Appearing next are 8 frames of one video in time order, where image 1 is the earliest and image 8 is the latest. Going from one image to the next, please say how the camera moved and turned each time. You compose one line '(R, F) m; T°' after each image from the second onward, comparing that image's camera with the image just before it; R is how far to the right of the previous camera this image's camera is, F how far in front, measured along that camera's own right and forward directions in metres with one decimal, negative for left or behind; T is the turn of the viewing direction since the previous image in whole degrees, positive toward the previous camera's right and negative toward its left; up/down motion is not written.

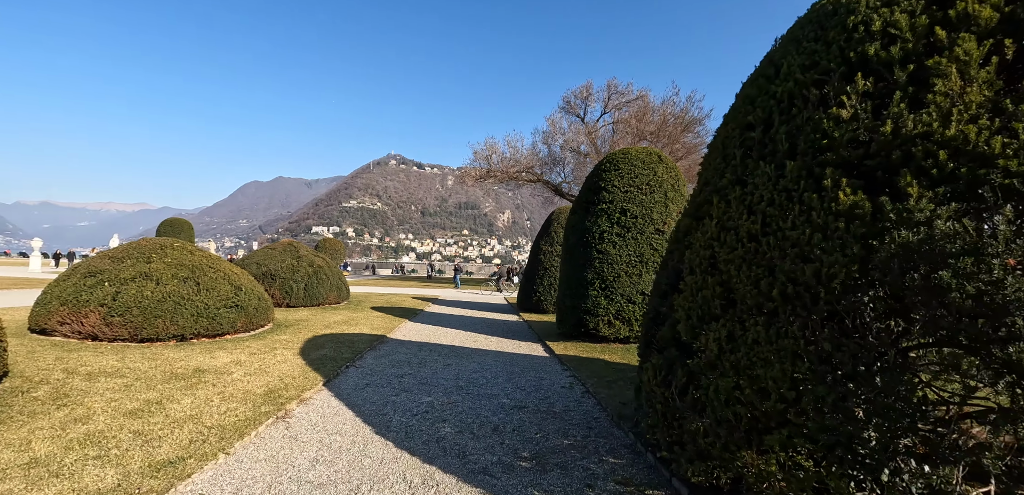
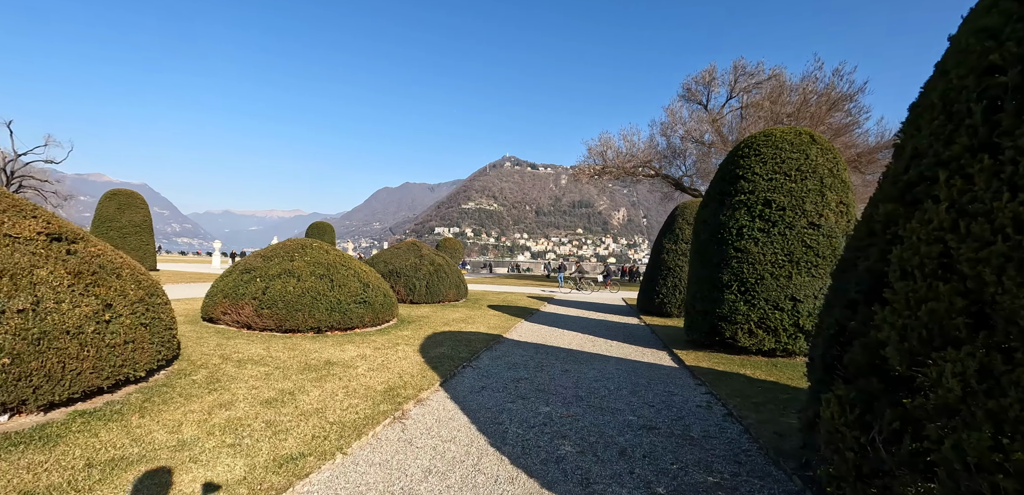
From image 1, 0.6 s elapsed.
(-0.2, +0.7) m; -16°
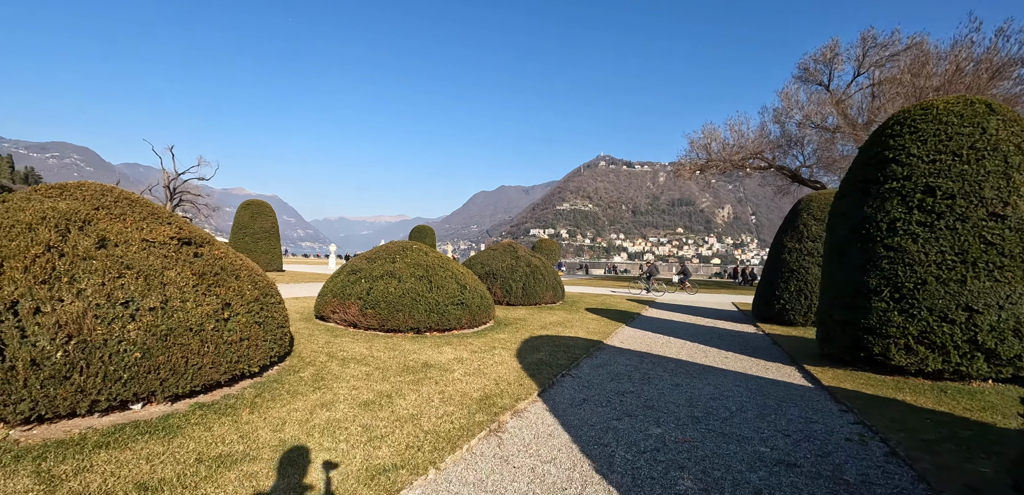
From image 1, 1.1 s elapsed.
(-0.1, +0.5) m; -13°
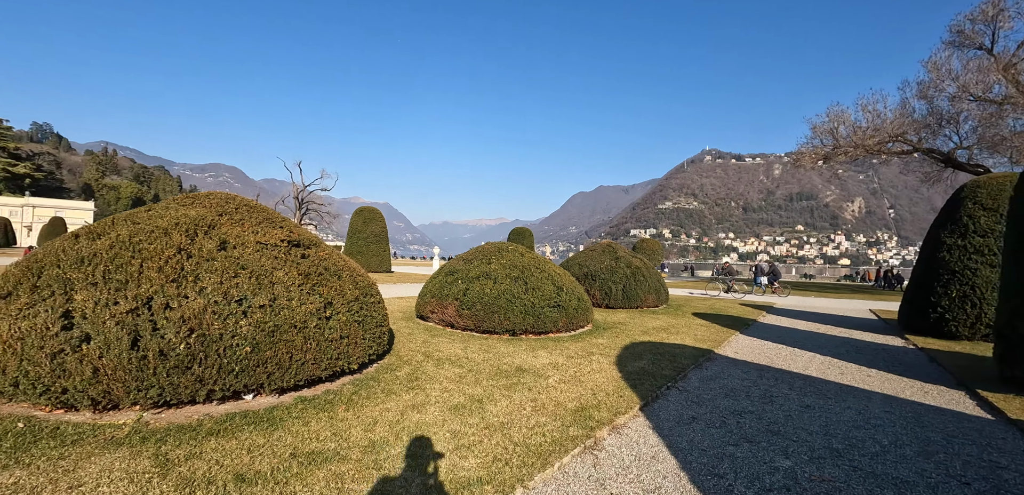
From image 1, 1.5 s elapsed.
(0.0, +0.3) m; -13°
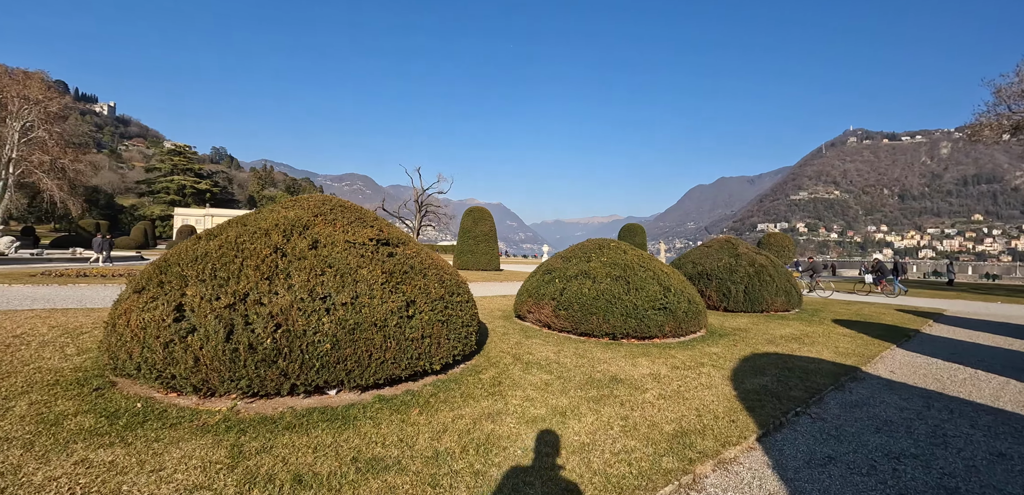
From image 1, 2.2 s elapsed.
(+0.1, +0.4) m; -14°
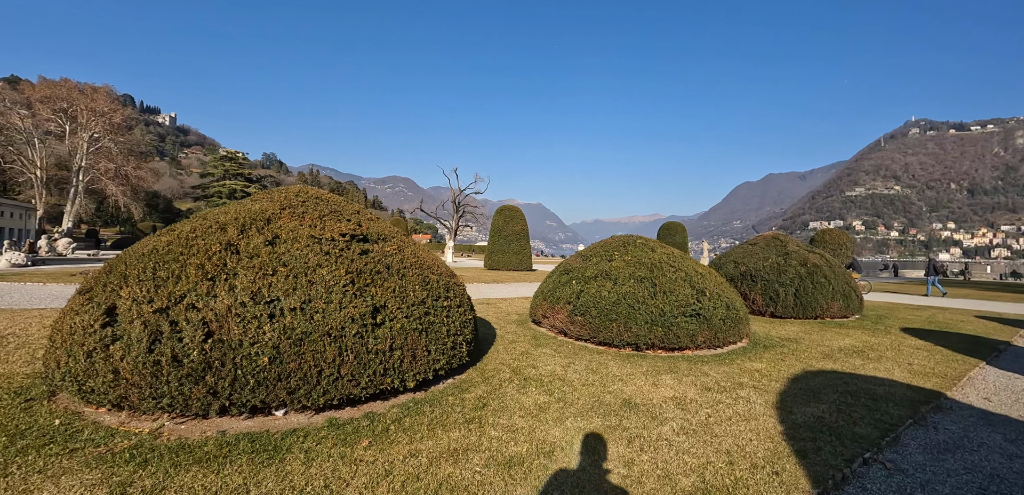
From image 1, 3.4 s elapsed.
(+0.4, +0.7) m; -5°
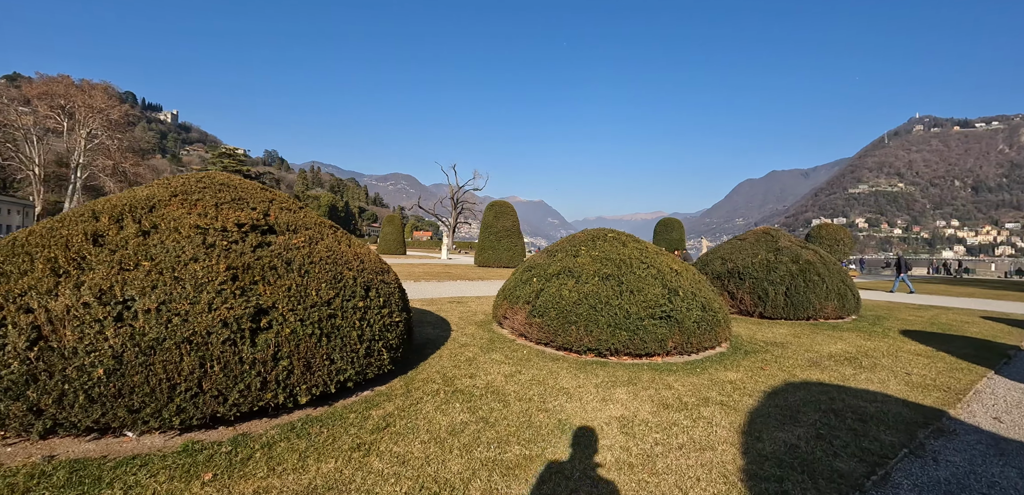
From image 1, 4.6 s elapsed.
(+0.6, +0.6) m; 0°
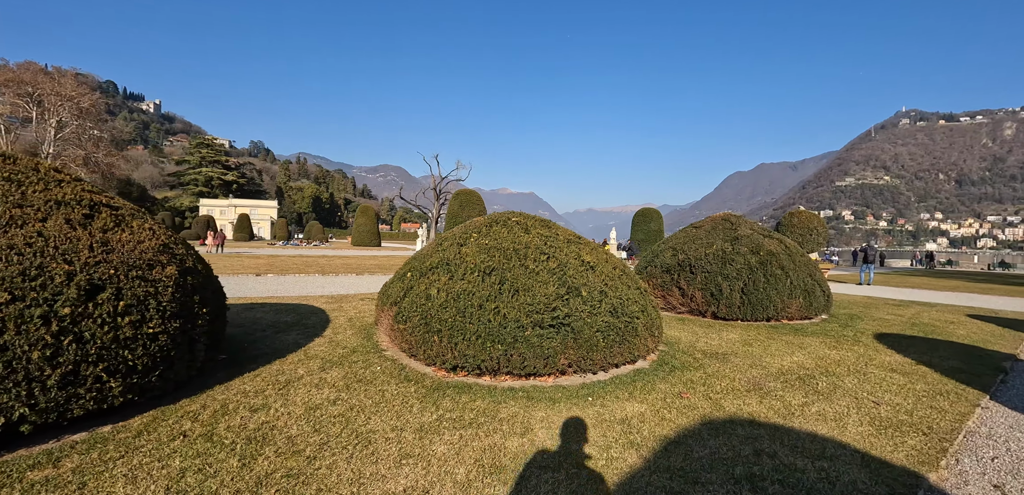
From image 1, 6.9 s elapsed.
(+1.3, +1.2) m; +1°
